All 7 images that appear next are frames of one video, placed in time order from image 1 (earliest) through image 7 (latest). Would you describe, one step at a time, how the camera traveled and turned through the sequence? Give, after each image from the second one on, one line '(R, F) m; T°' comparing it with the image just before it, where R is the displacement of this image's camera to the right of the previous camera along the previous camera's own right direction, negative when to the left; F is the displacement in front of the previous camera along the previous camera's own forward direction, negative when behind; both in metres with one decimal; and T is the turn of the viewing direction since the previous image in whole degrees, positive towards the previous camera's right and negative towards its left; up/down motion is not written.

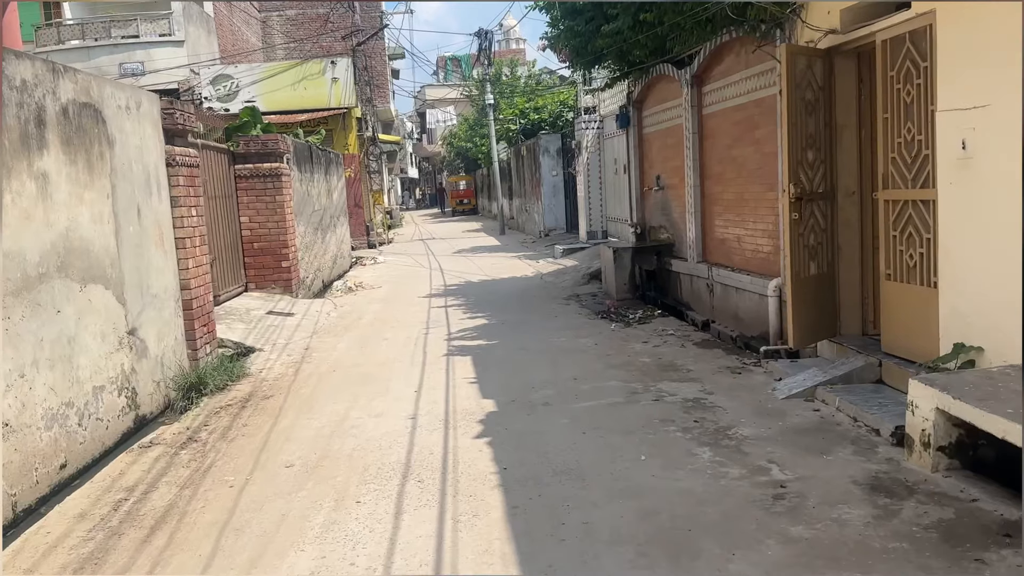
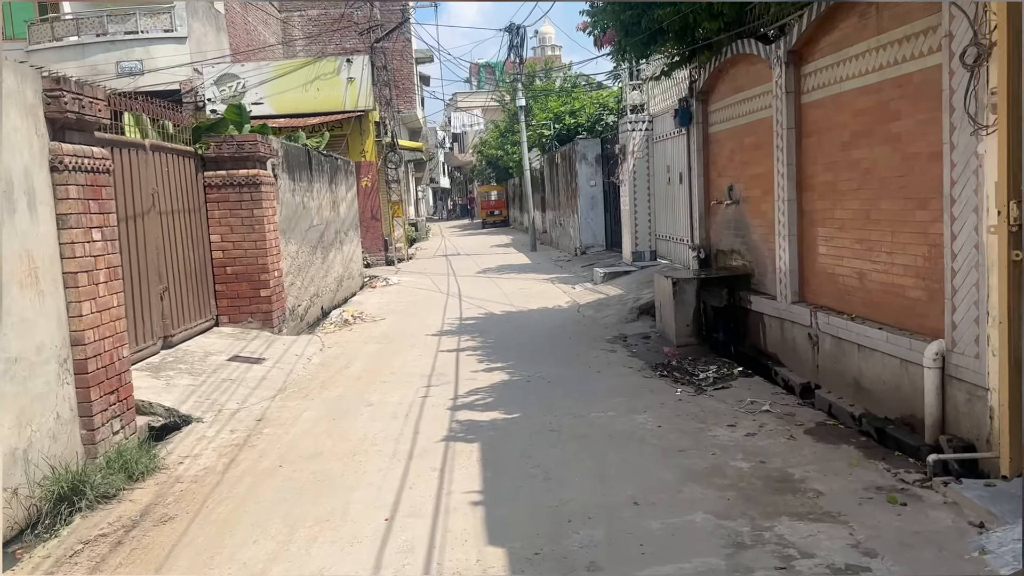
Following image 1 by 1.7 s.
(0.0, +2.1) m; -2°
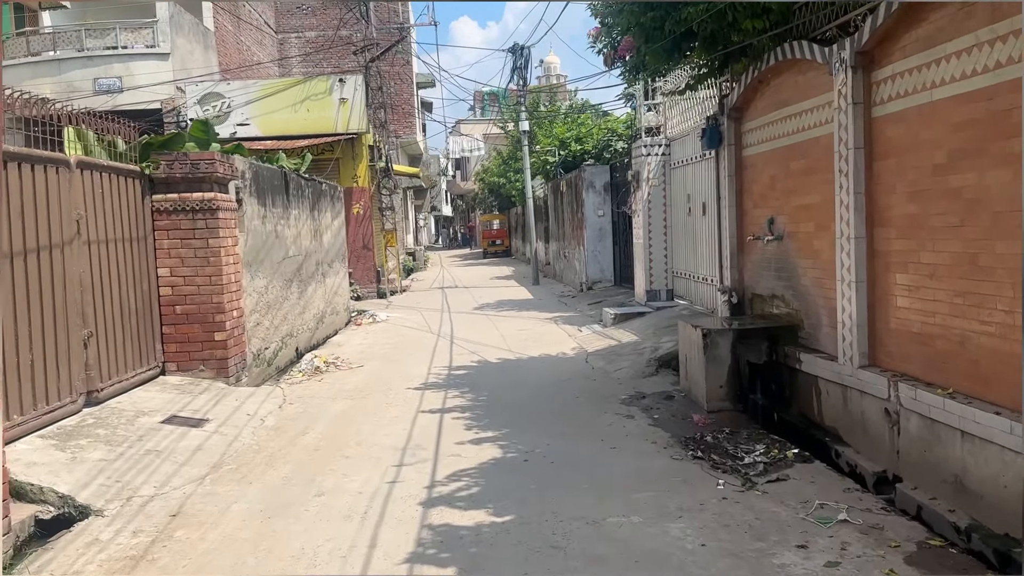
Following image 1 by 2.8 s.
(0.0, +1.2) m; 0°
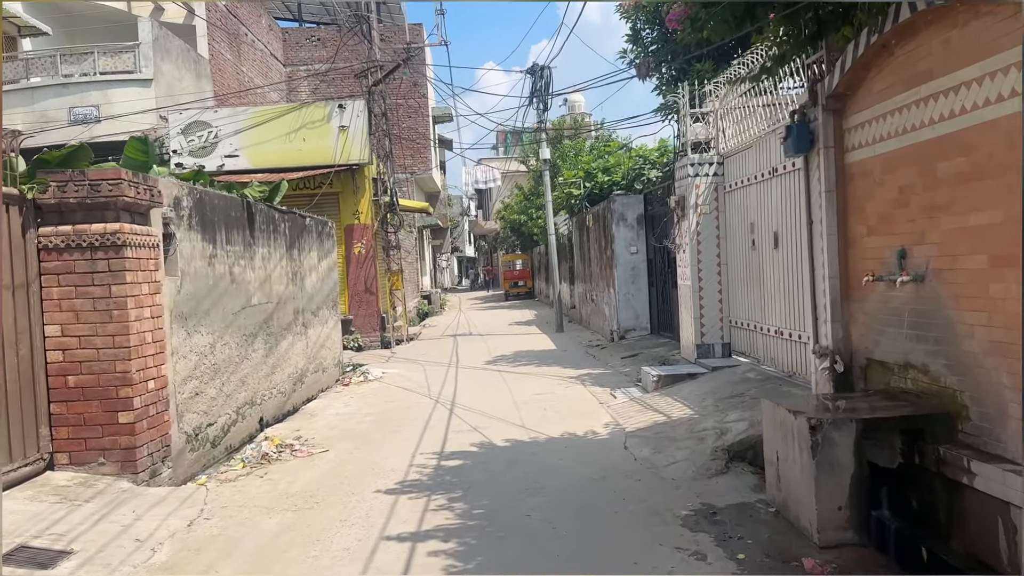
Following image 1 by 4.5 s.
(+0.1, +2.0) m; -2°
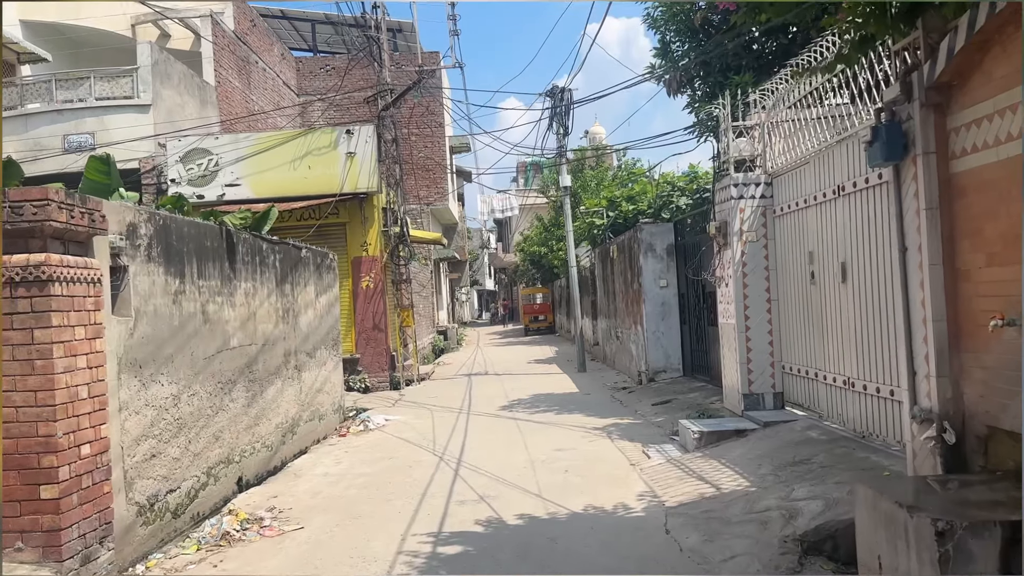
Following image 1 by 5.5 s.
(0.0, +1.0) m; -1°
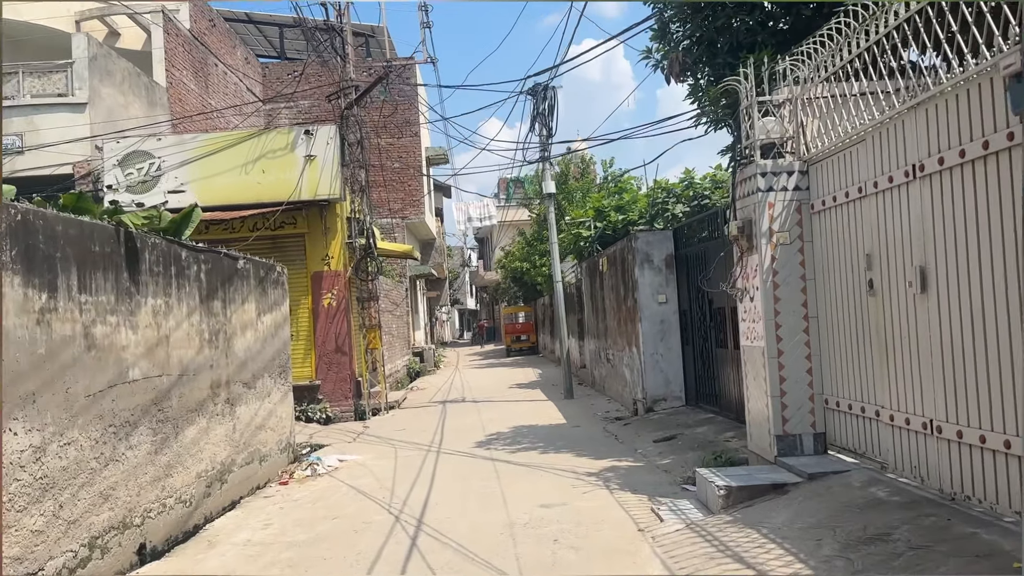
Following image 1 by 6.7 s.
(+0.1, +1.4) m; +1°
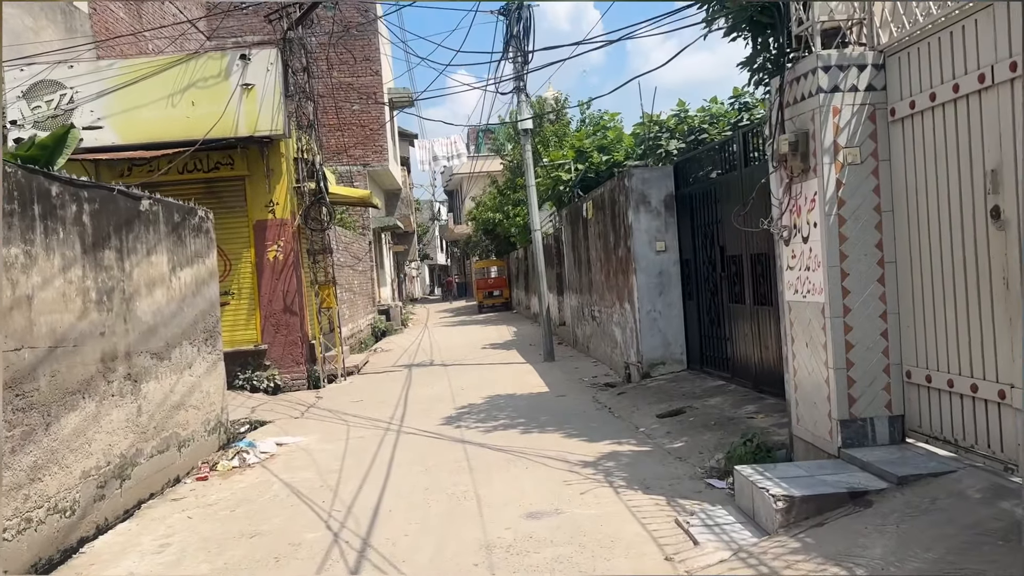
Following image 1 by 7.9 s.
(0.0, +1.4) m; +2°
